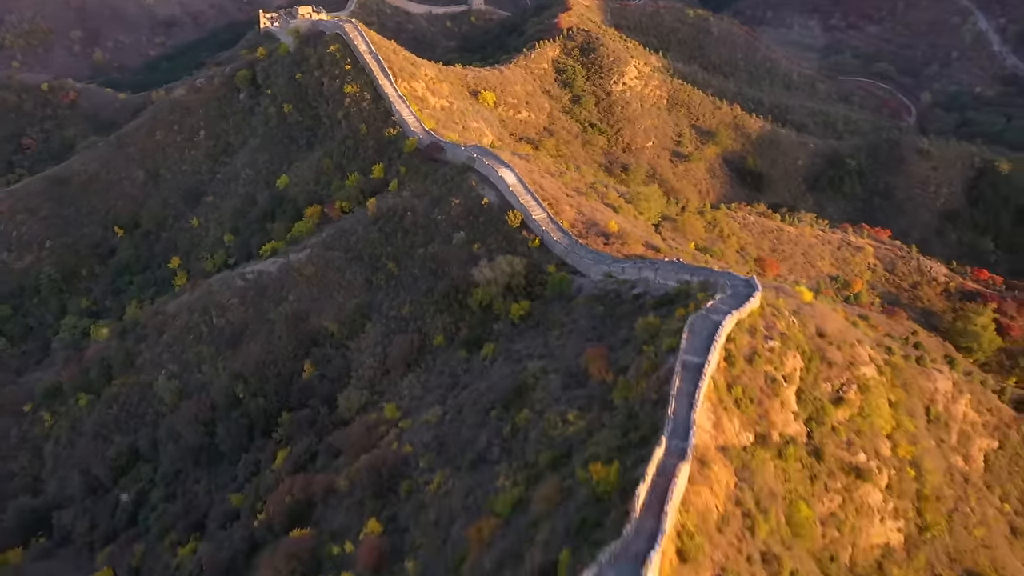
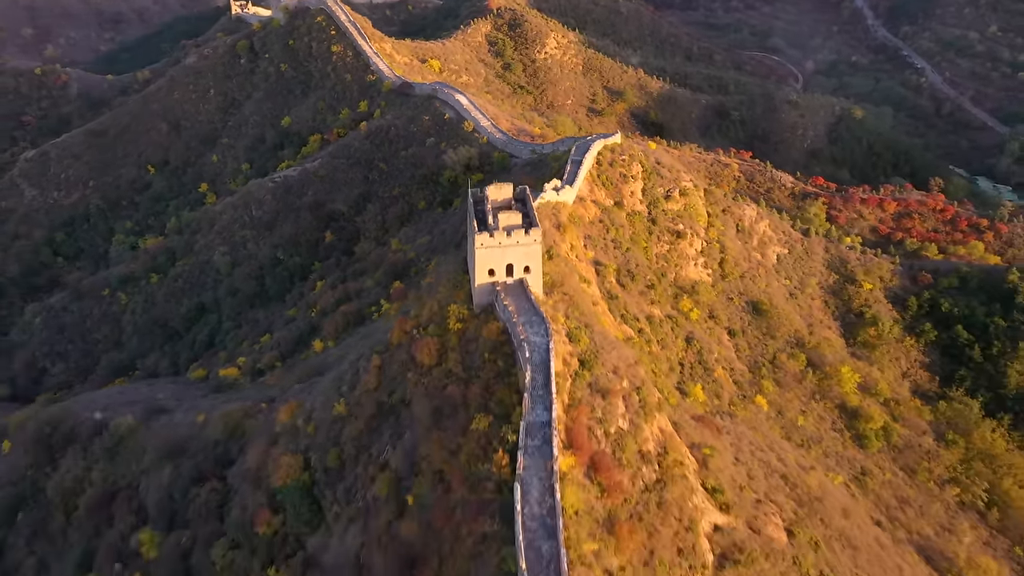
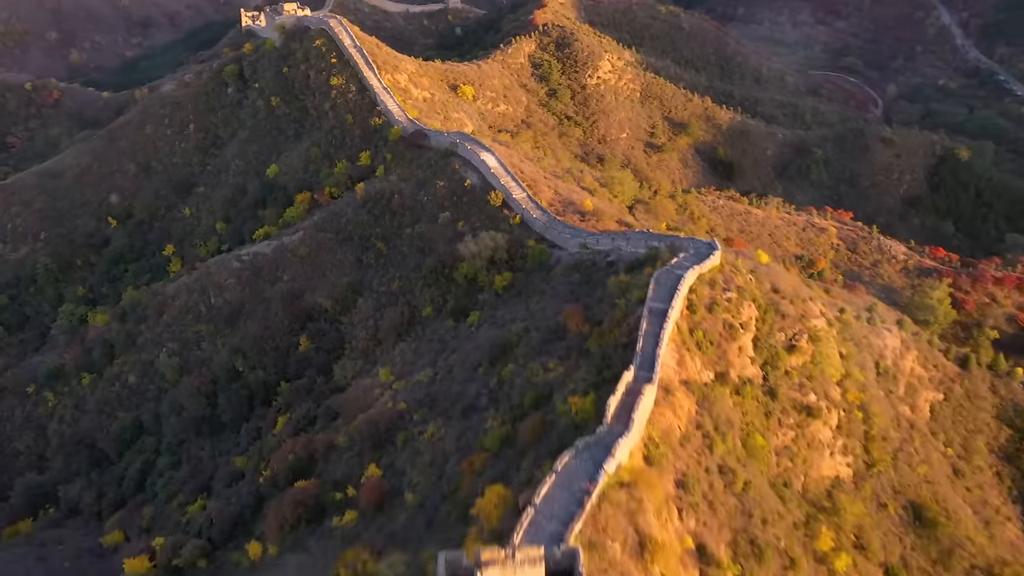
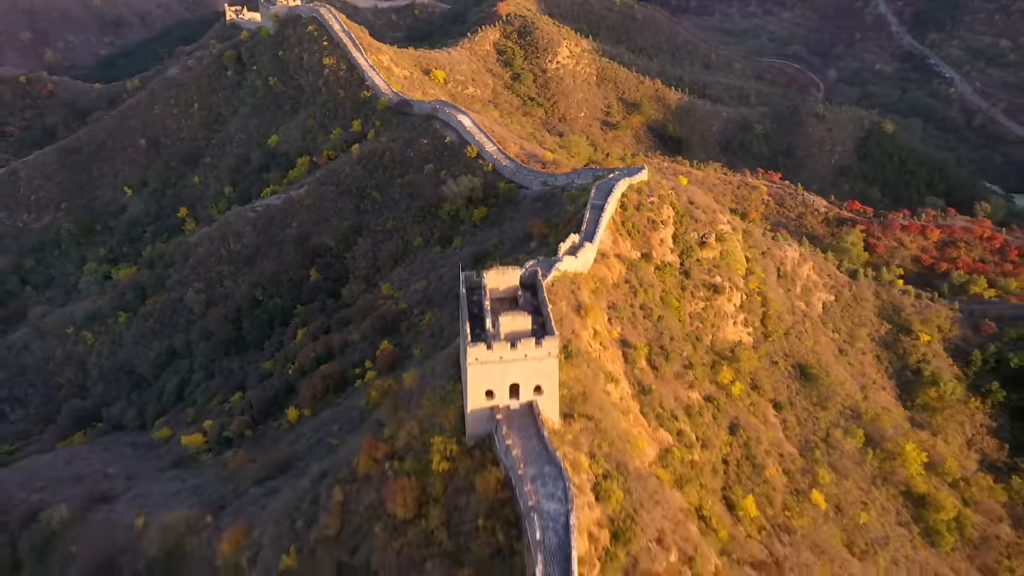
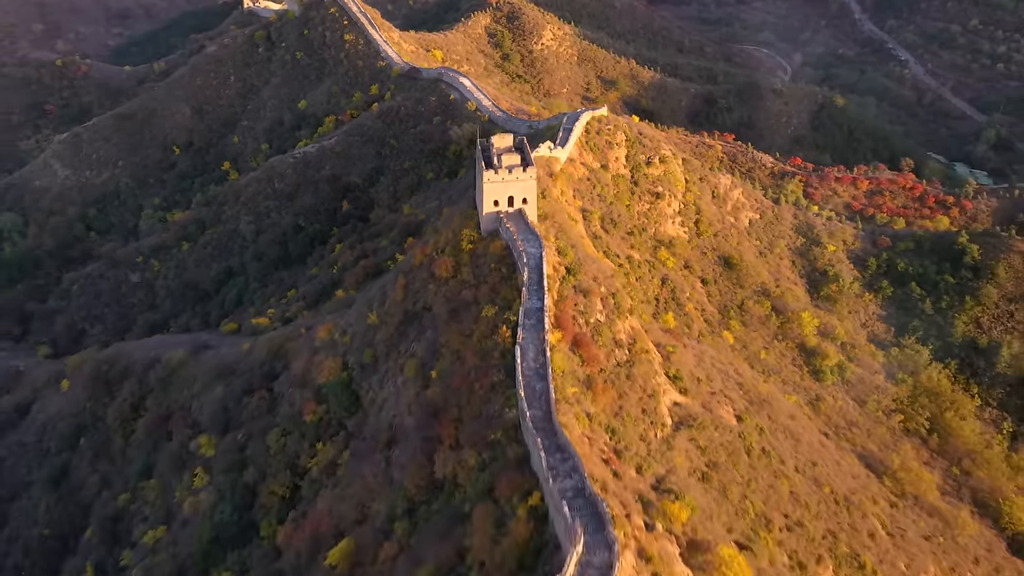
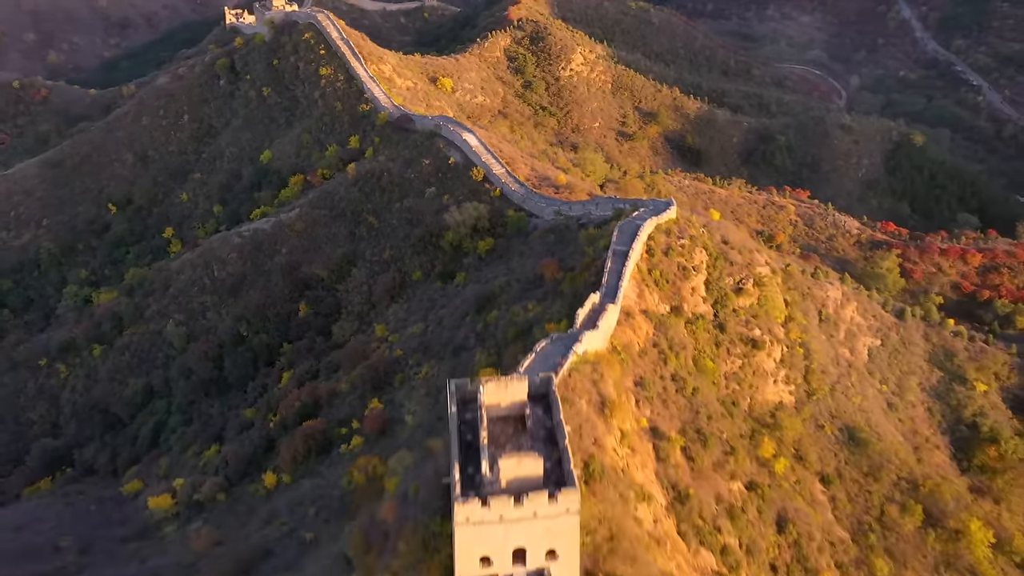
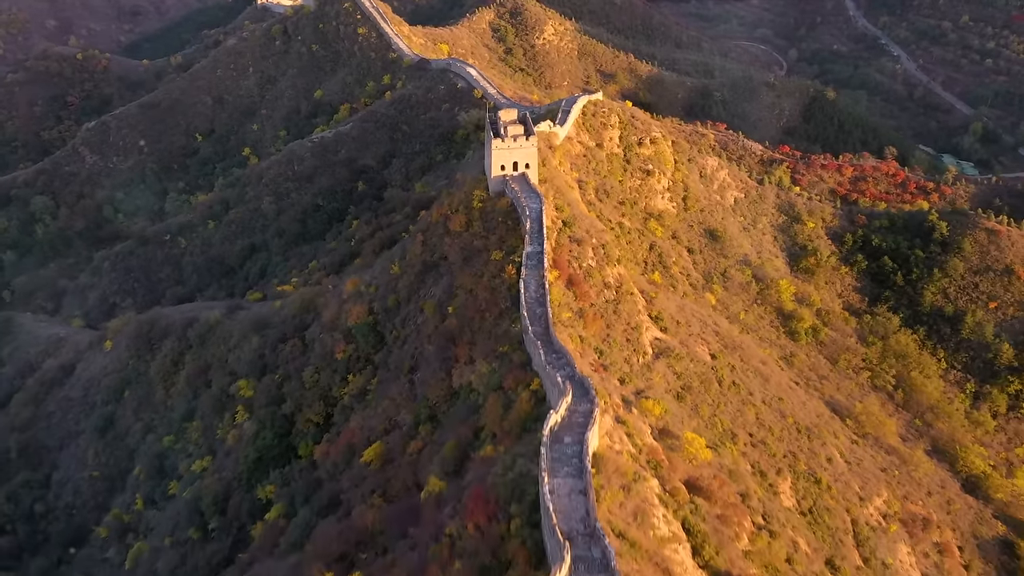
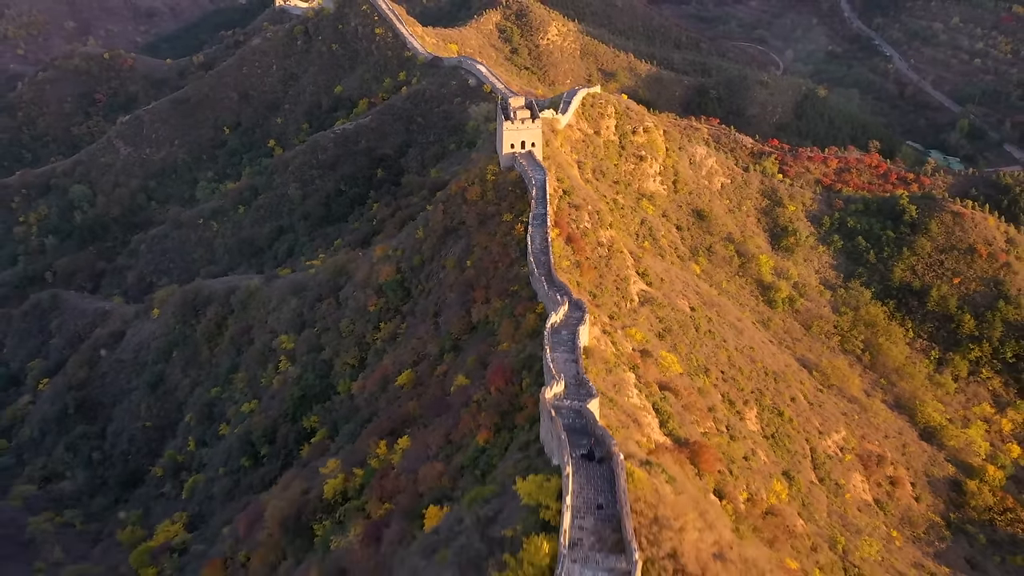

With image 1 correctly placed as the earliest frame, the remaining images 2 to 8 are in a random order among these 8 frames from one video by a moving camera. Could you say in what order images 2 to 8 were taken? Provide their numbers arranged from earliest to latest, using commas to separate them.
3, 6, 4, 2, 5, 7, 8
